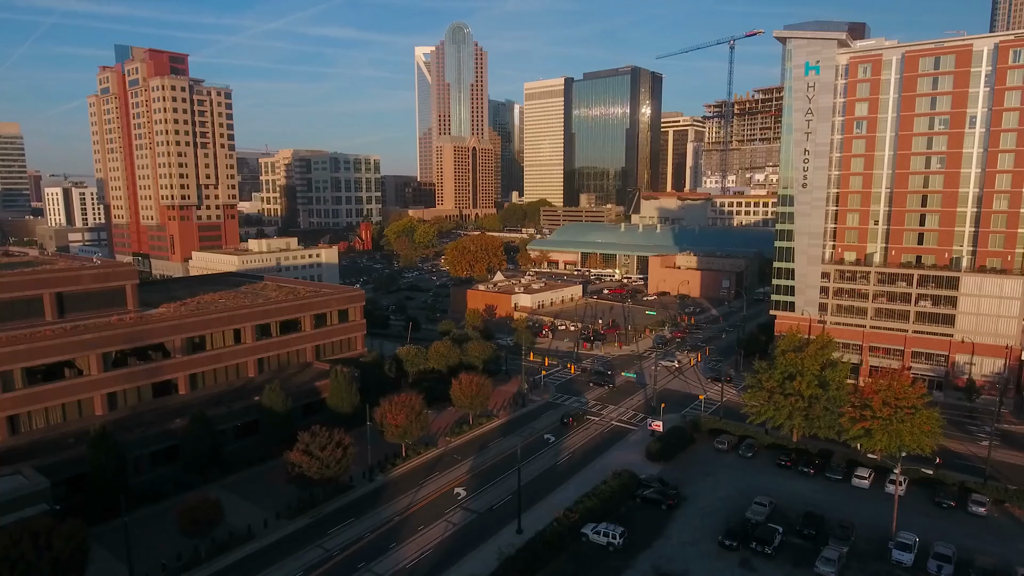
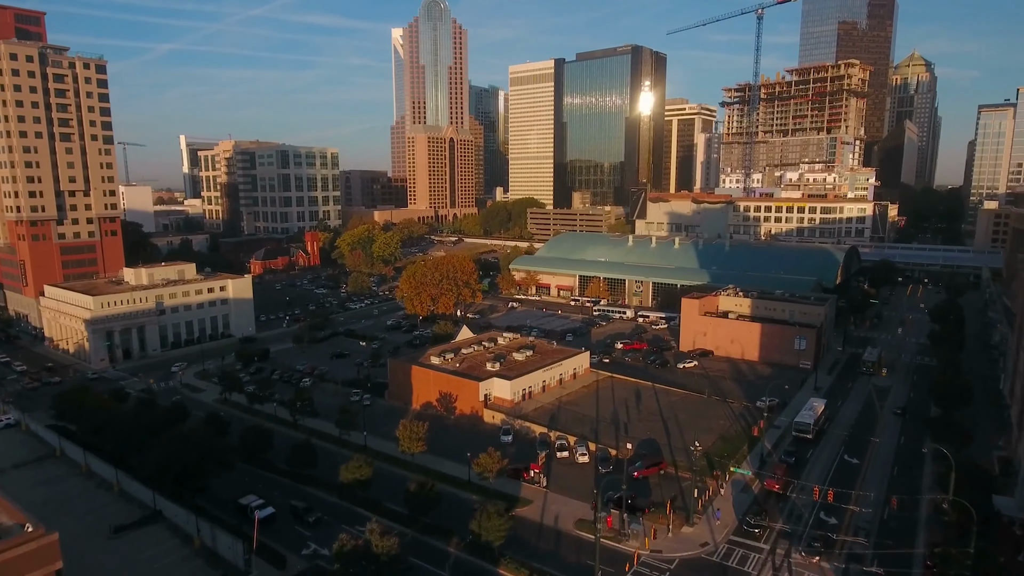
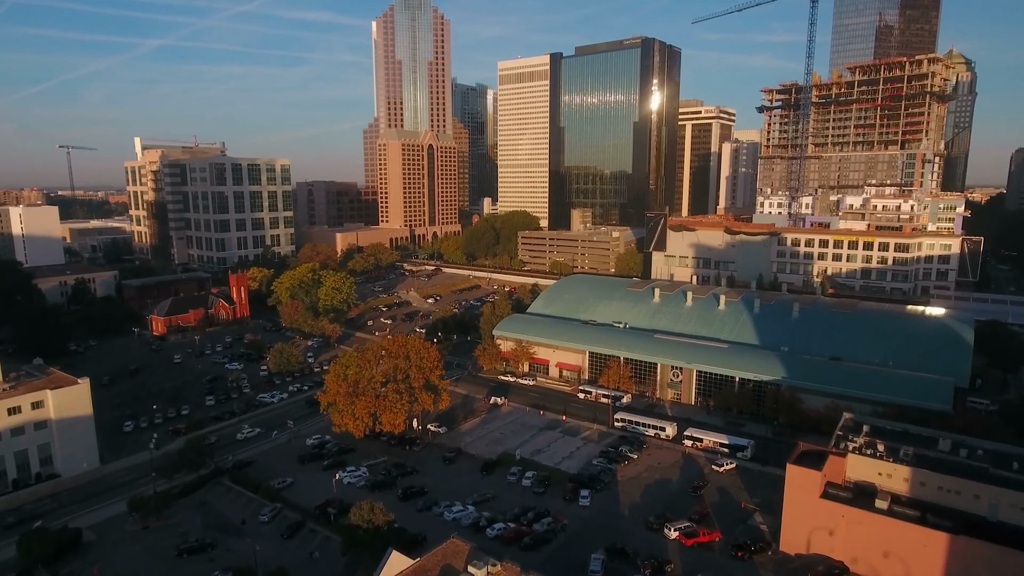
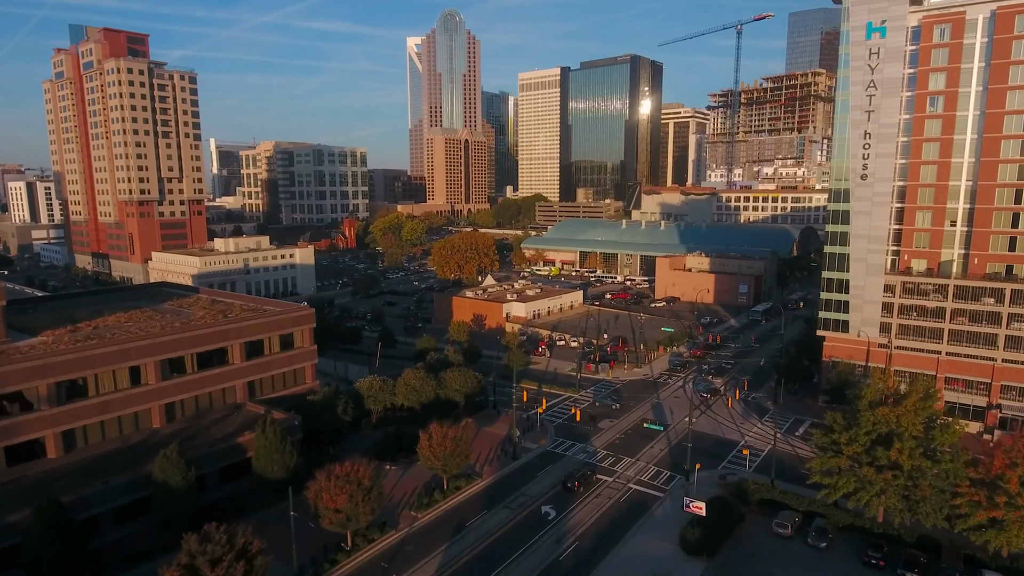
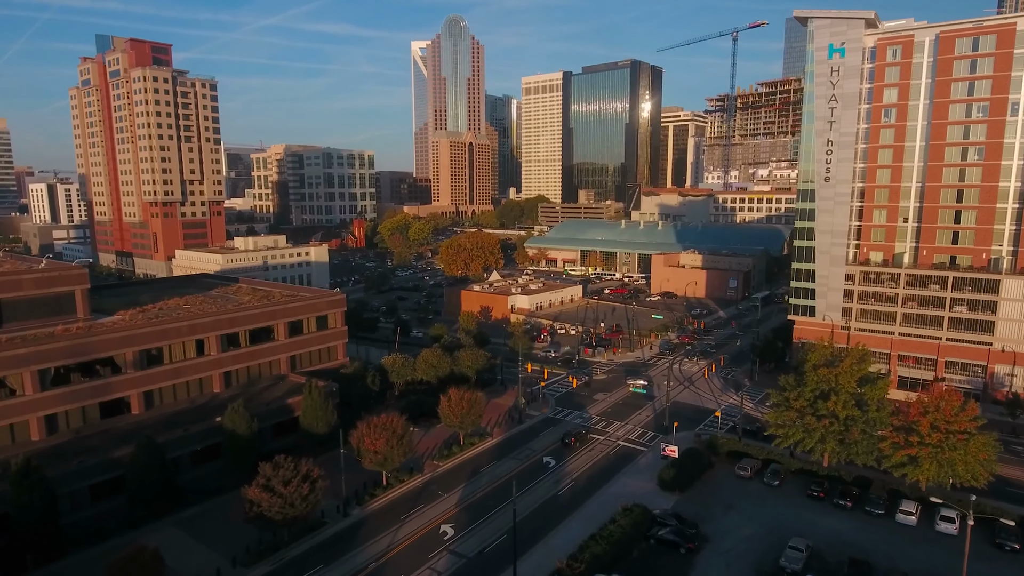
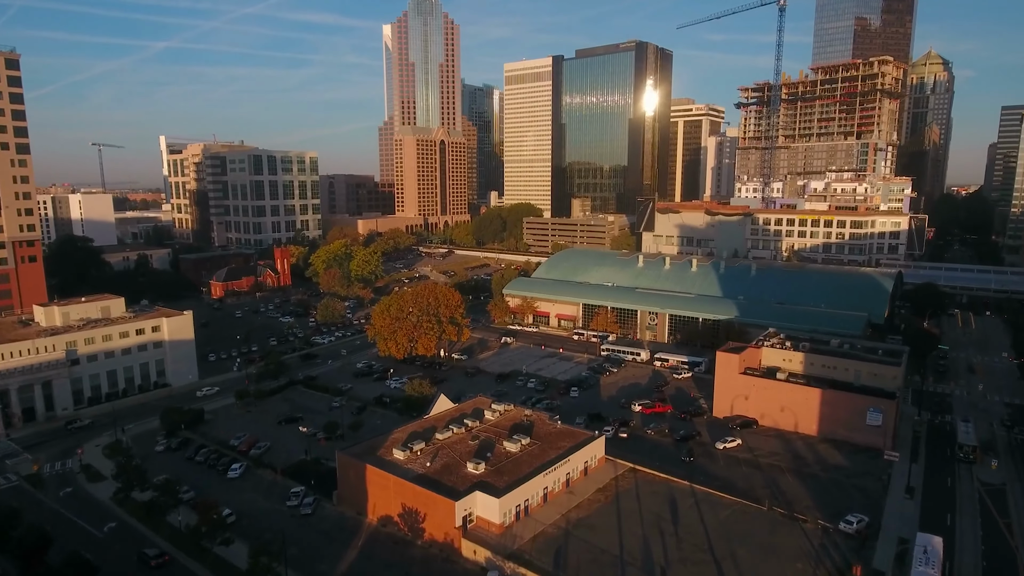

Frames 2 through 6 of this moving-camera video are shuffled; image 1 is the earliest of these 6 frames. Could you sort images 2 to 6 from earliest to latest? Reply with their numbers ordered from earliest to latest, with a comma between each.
5, 4, 2, 6, 3
